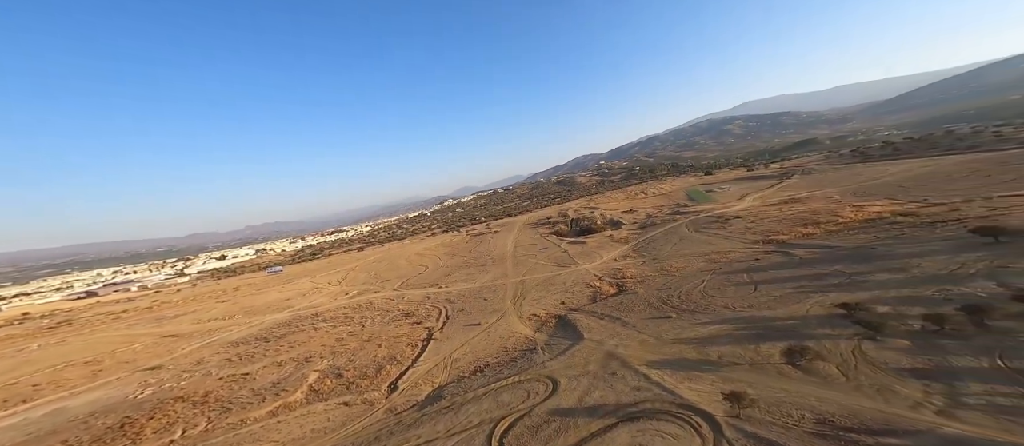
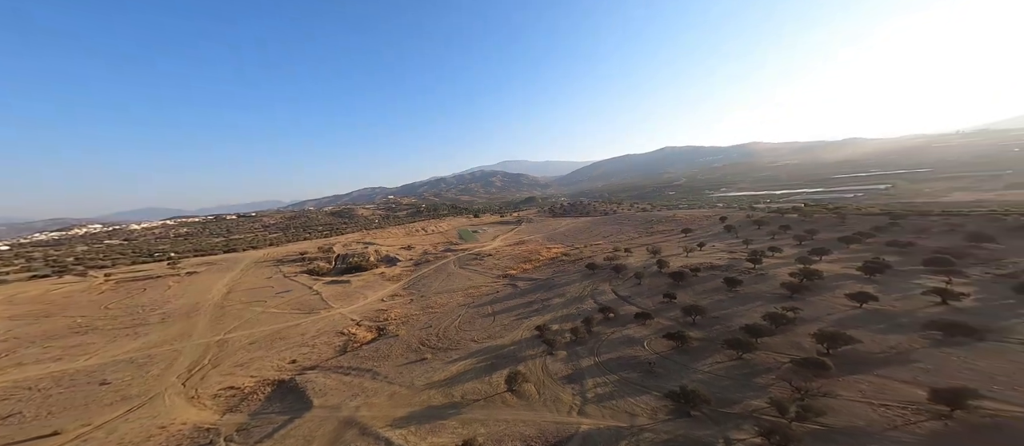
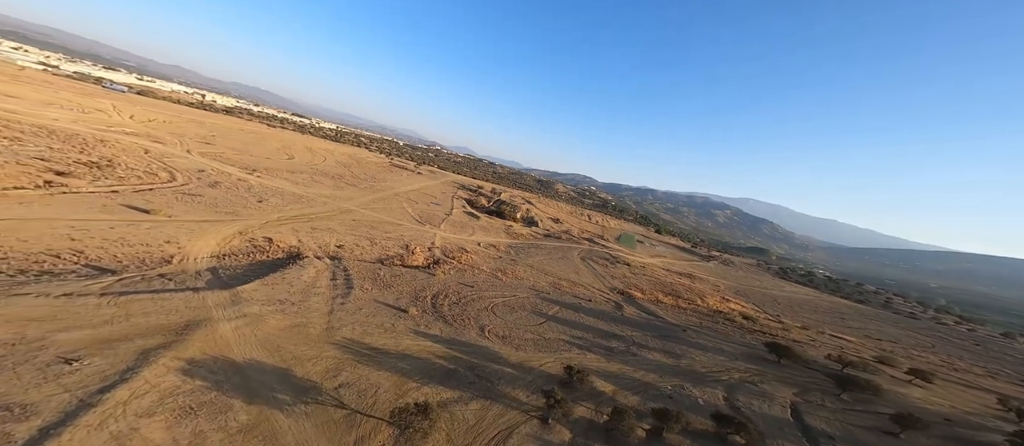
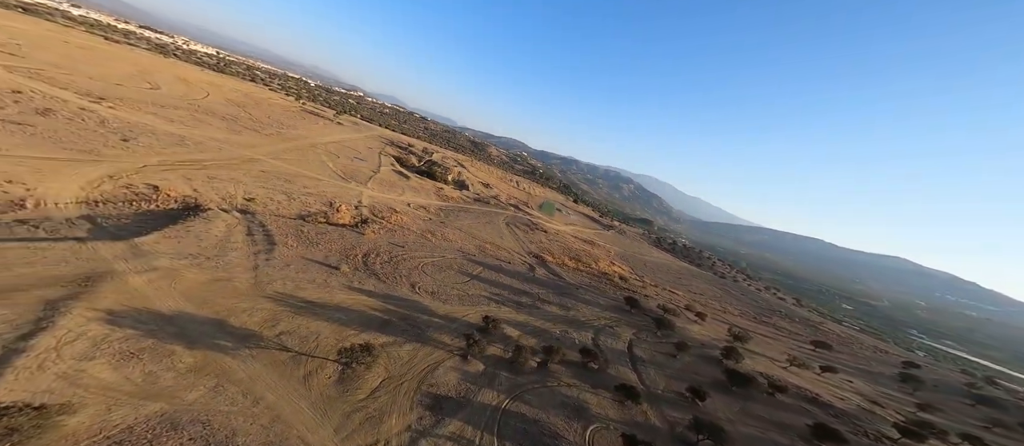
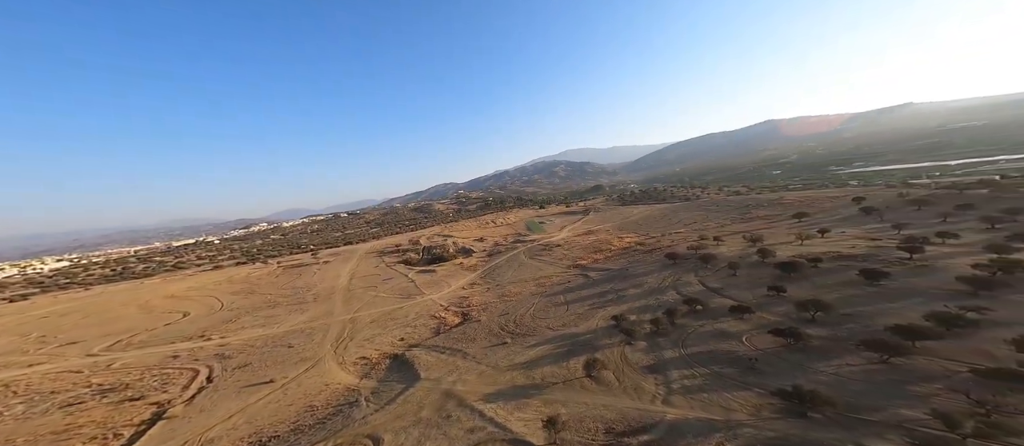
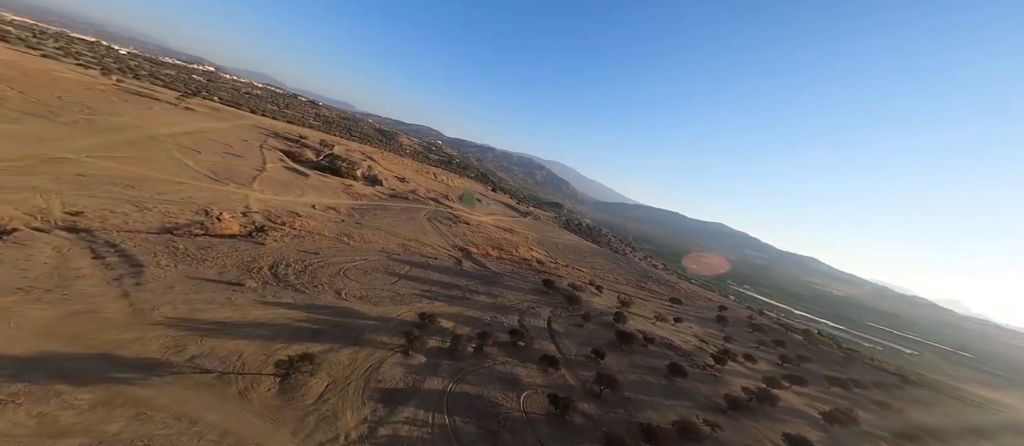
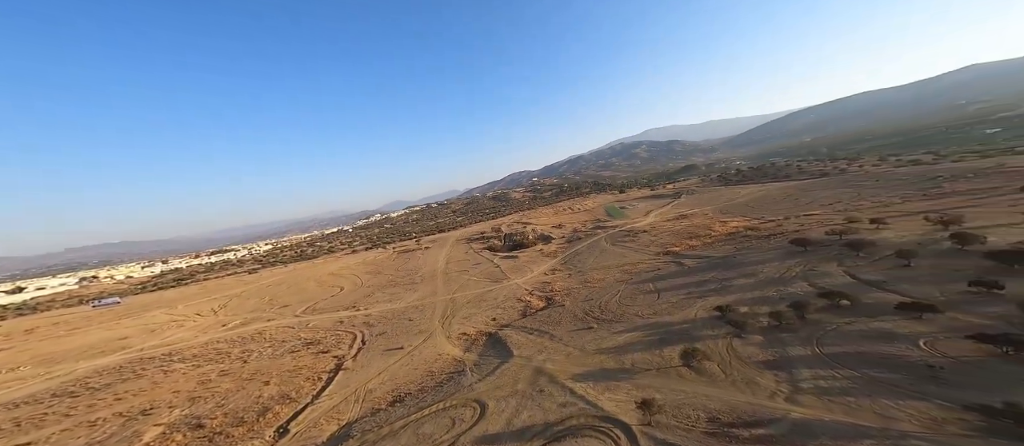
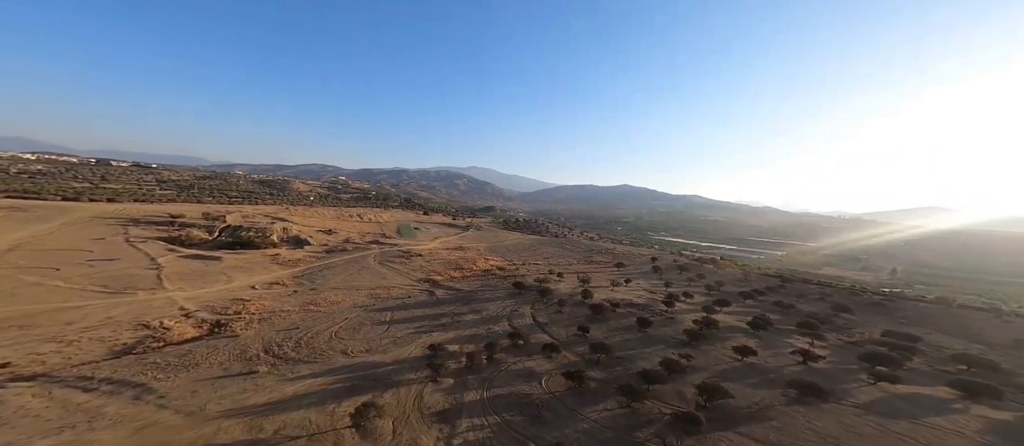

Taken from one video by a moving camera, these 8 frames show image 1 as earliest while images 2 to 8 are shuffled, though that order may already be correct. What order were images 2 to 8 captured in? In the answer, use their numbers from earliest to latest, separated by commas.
7, 5, 2, 8, 6, 4, 3
